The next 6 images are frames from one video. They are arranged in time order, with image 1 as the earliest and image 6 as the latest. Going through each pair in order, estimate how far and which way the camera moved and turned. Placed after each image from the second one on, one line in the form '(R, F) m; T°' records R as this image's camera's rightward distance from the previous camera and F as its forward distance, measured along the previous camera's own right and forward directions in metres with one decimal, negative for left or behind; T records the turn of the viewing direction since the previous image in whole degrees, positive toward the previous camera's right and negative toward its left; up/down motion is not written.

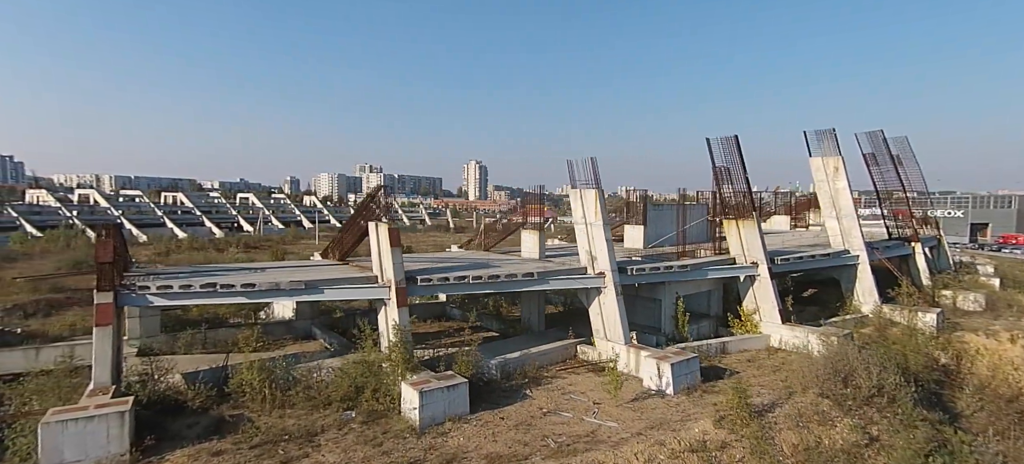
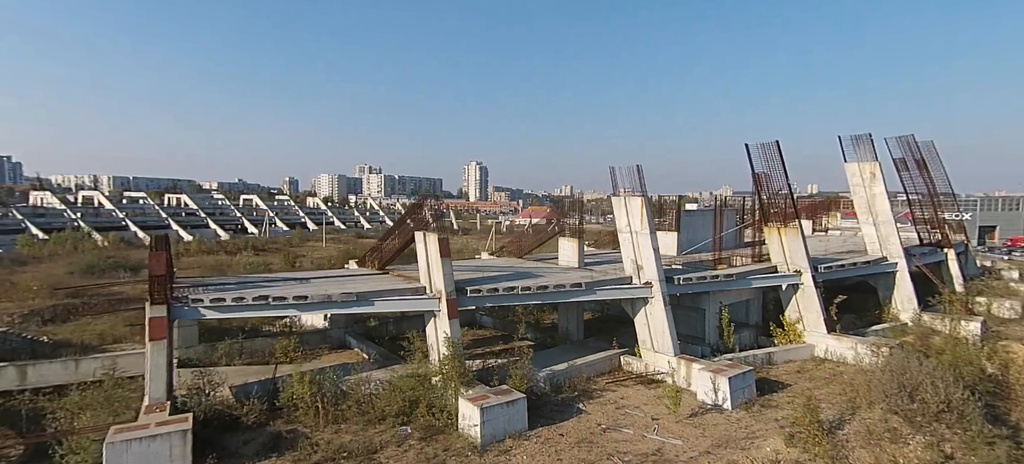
(-0.8, +0.2) m; 0°
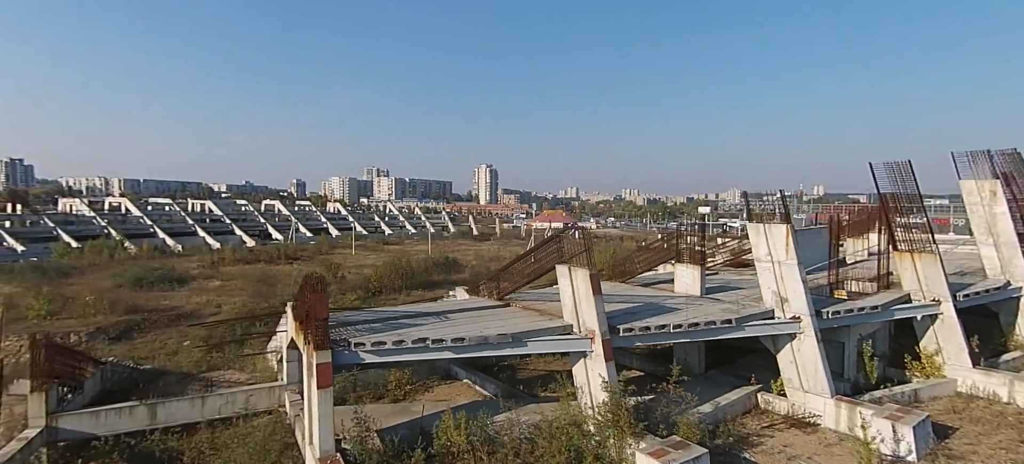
(-2.1, +0.5) m; -2°
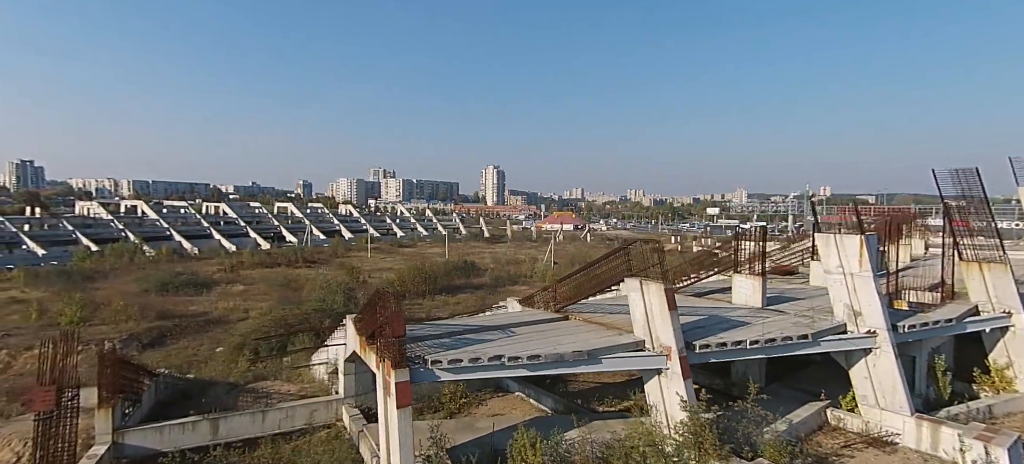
(-0.9, +0.2) m; -1°
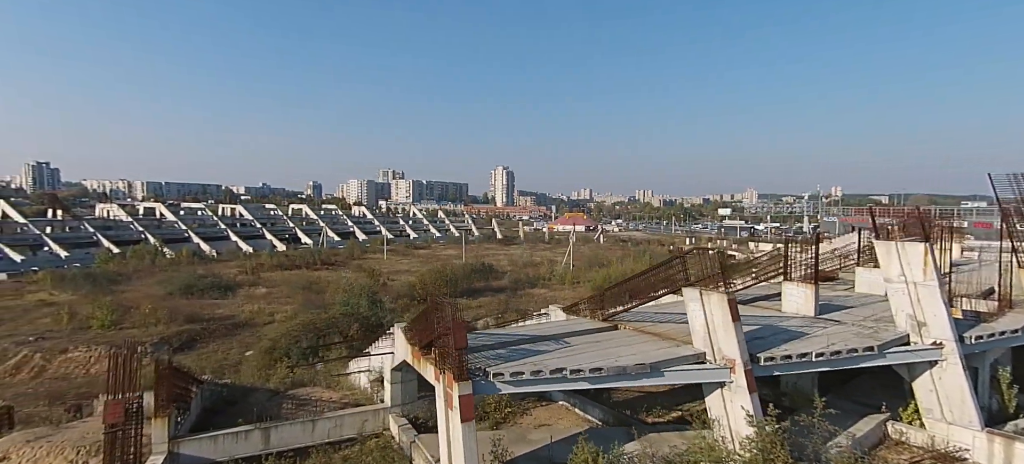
(-0.7, +0.2) m; -1°
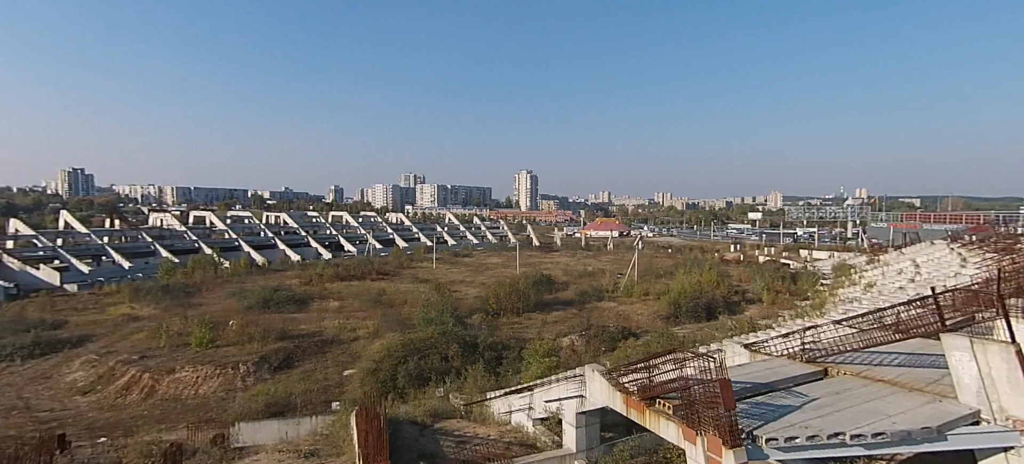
(-2.8, +0.6) m; -3°
